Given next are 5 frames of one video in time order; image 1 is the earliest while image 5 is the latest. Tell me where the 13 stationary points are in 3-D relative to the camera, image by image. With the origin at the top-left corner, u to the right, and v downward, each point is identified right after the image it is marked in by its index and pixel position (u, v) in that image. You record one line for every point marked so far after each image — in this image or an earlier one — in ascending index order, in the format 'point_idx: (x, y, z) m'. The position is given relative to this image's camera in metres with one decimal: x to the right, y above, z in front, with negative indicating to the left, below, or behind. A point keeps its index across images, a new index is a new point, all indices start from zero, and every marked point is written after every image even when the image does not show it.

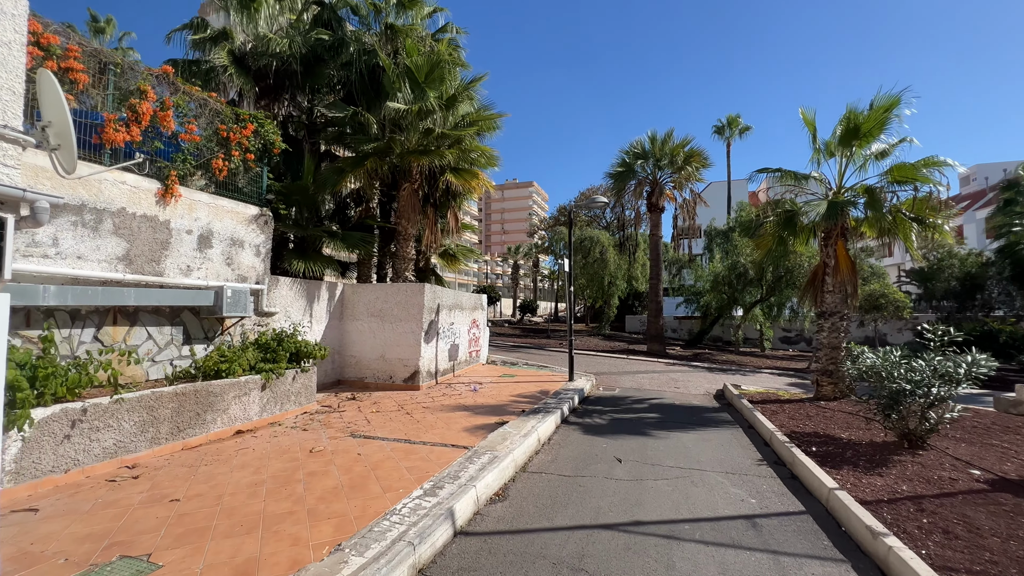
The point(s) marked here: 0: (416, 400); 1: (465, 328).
0: (-1.8, -2.0, +8.2) m
1: (-1.2, -1.0, +11.1) m
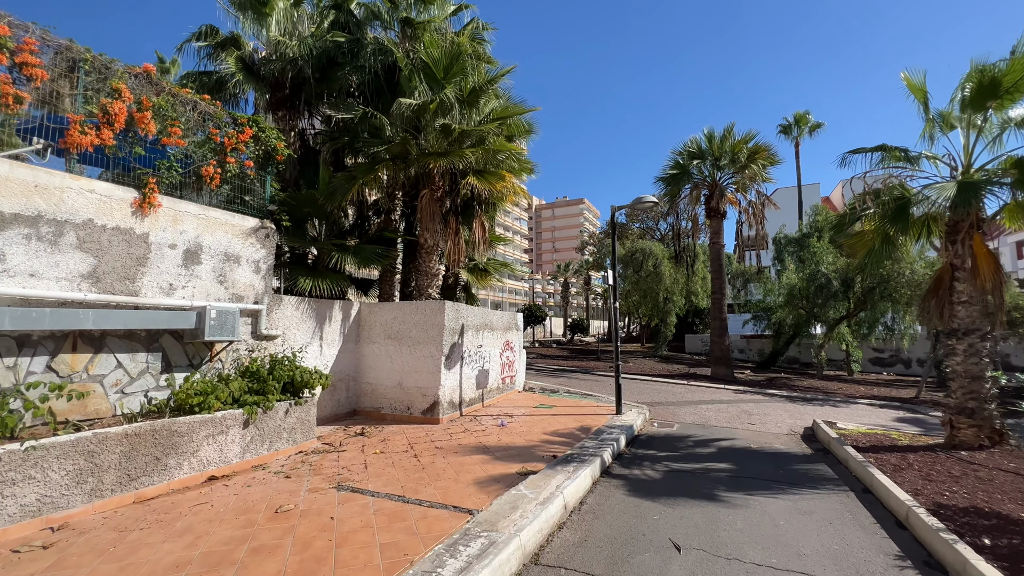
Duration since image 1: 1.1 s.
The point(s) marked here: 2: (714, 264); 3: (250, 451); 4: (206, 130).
0: (-1.3, -2.3, +7.0) m
1: (-0.3, -1.4, +9.8) m
2: (+6.6, +0.8, +14.8) m
3: (-3.3, -2.0, +5.6) m
4: (-4.4, +2.3, +6.5) m
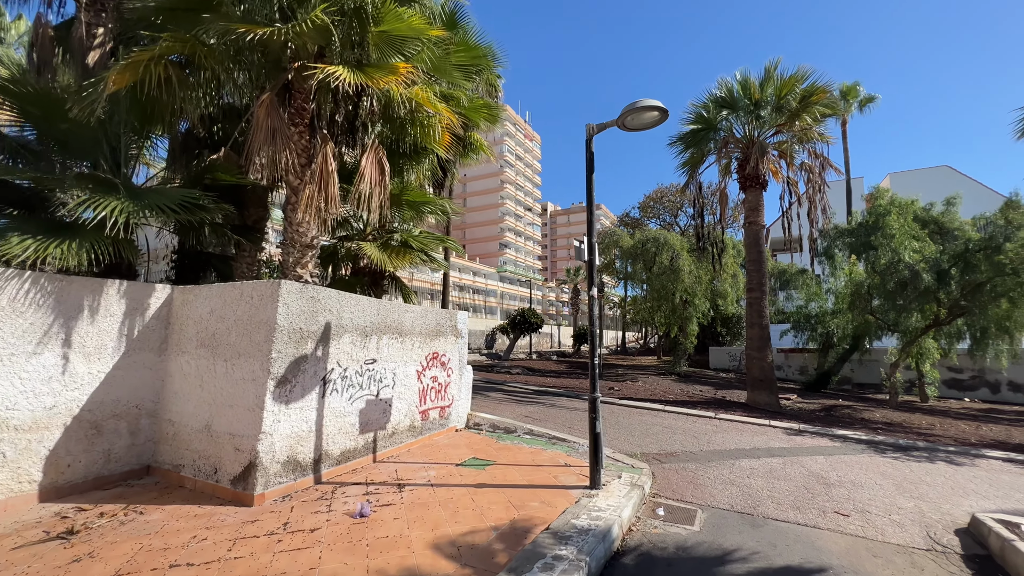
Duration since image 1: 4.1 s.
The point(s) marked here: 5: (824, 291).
0: (-2.5, -2.0, +3.4) m
1: (-1.4, -1.1, +6.2) m
2: (+5.8, +0.9, +10.9) m
3: (-4.5, -1.7, +2.1) m
4: (-5.6, +2.6, +3.1) m
5: (+11.7, -0.1, +17.0) m
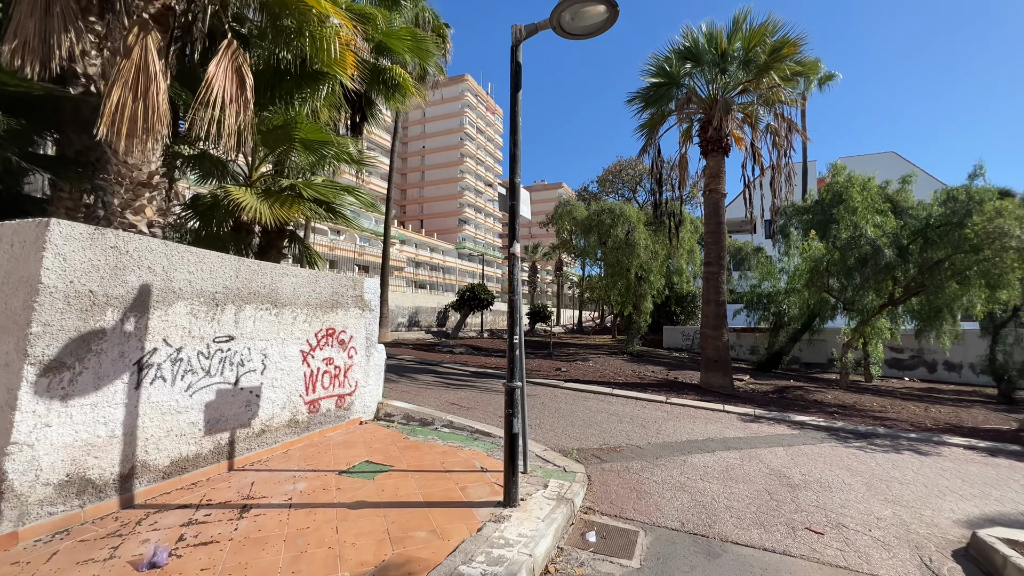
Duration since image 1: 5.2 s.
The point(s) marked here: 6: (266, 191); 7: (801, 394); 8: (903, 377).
0: (-3.2, -1.6, +2.0) m
1: (-2.4, -0.7, +4.9) m
2: (+4.4, +1.5, +10.1) m
3: (-5.1, -1.3, +0.6) m
4: (-6.2, +3.0, +1.3) m
5: (+9.8, +0.7, +16.7) m
6: (-3.1, +1.2, +5.6) m
7: (+6.8, -2.5, +10.6) m
8: (+14.5, -3.3, +16.6) m
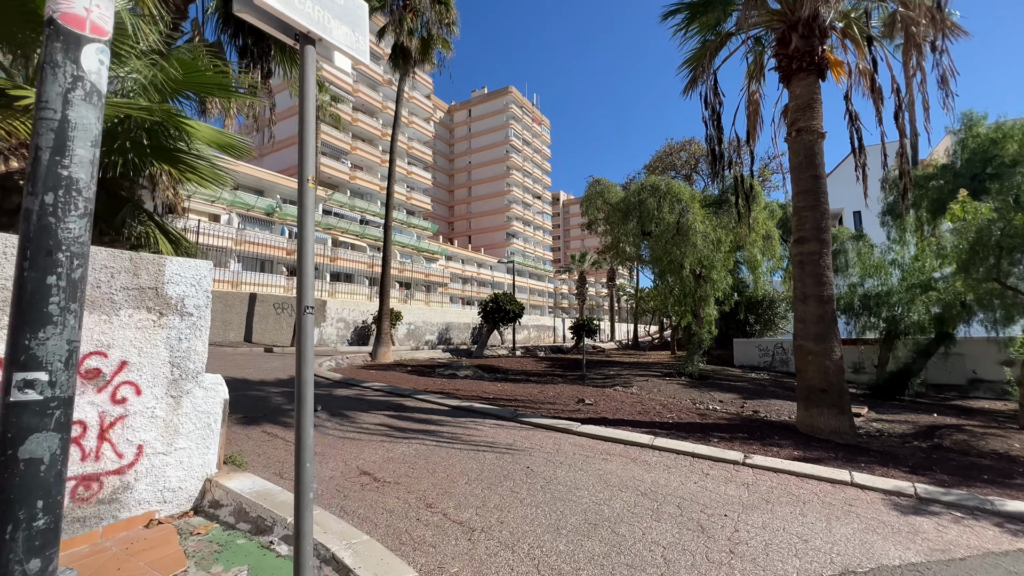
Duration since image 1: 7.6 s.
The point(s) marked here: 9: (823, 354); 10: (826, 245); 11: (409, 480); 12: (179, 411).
0: (-4.3, -1.4, -0.5) m
1: (-3.1, -0.5, +2.3) m
2: (+4.3, +1.6, +6.7) m
3: (-6.4, -1.2, -1.6) m
4: (-7.4, +3.1, -0.6) m
5: (+10.4, +0.7, +12.5) m
6: (-3.7, +1.3, +3.2) m
7: (+6.8, -2.3, +6.7) m
8: (+15.2, -3.0, +11.7) m
9: (+4.4, -0.9, +6.4) m
10: (+4.4, +0.6, +6.3) m
11: (-0.9, -1.7, +4.1) m
12: (-2.5, -0.9, +3.3) m
